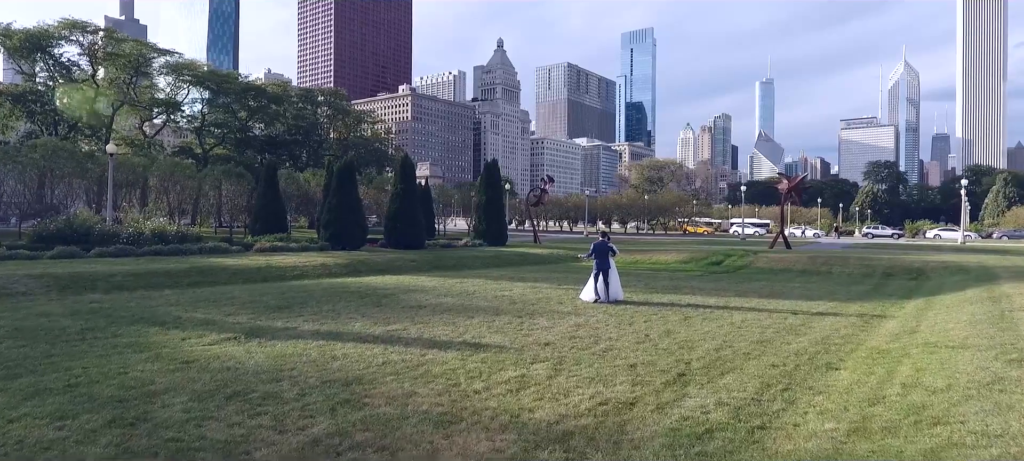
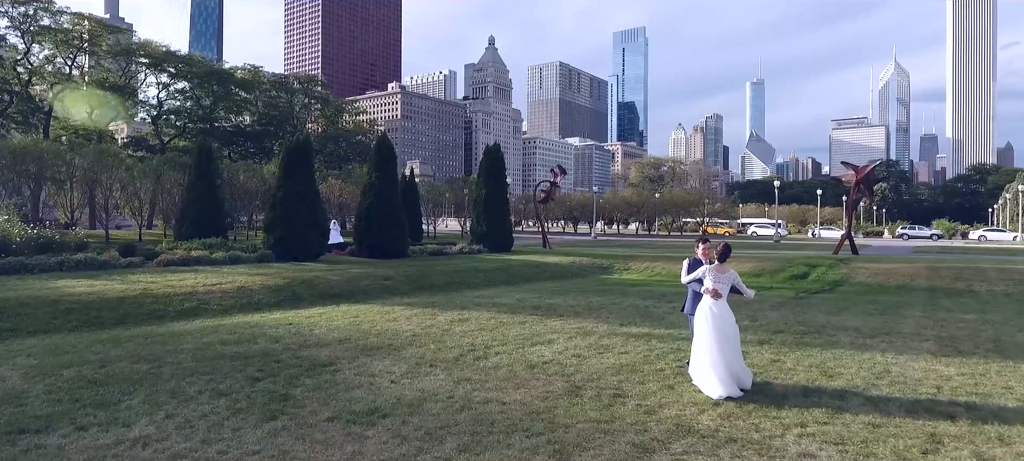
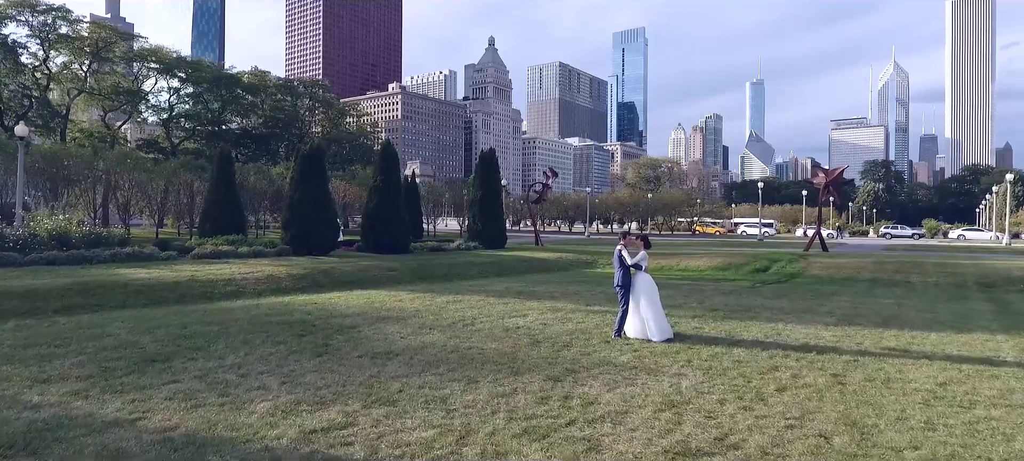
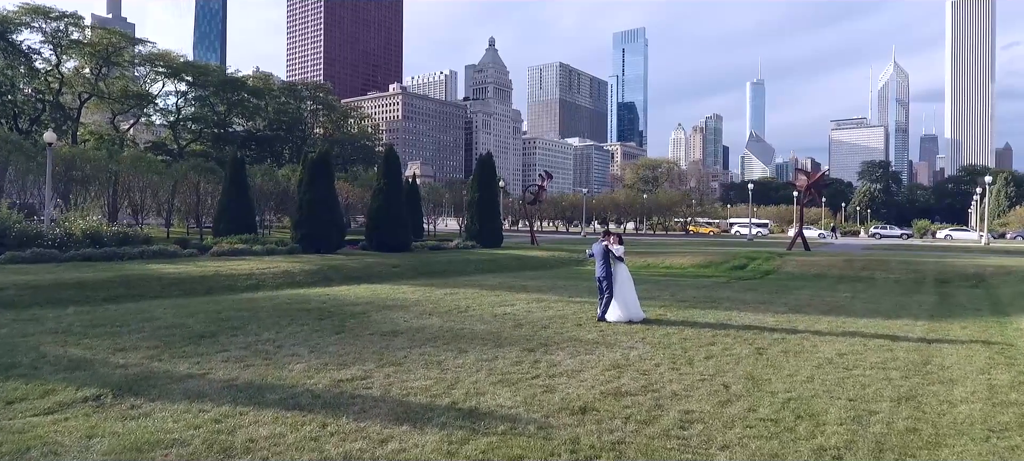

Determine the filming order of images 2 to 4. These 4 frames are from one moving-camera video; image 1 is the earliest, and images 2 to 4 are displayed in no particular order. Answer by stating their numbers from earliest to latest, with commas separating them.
4, 3, 2
